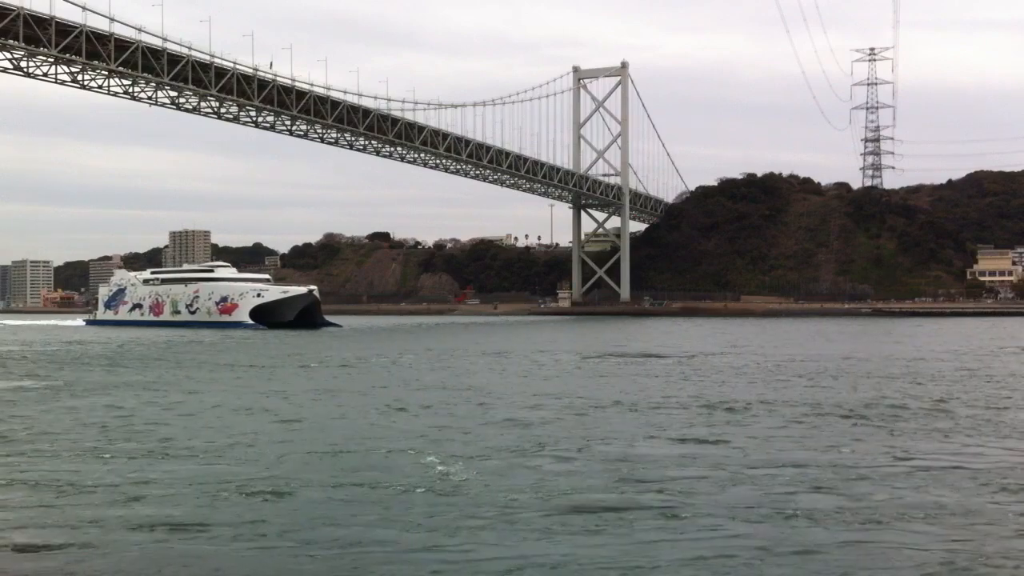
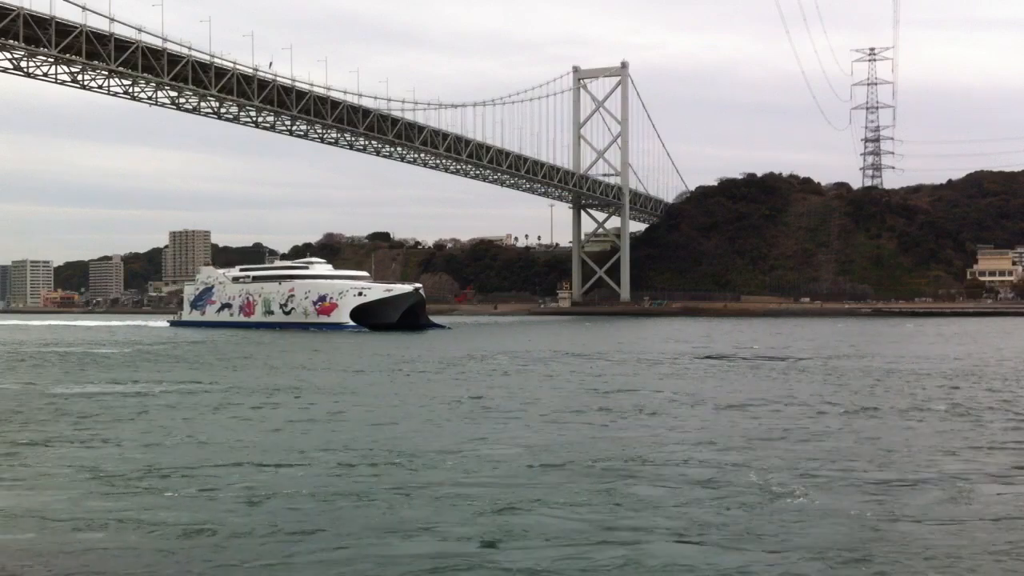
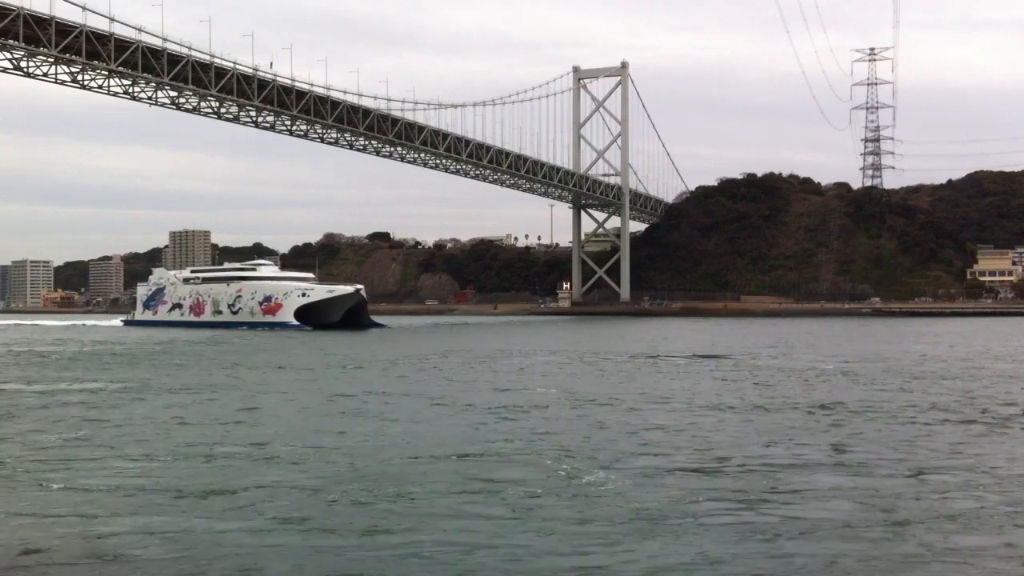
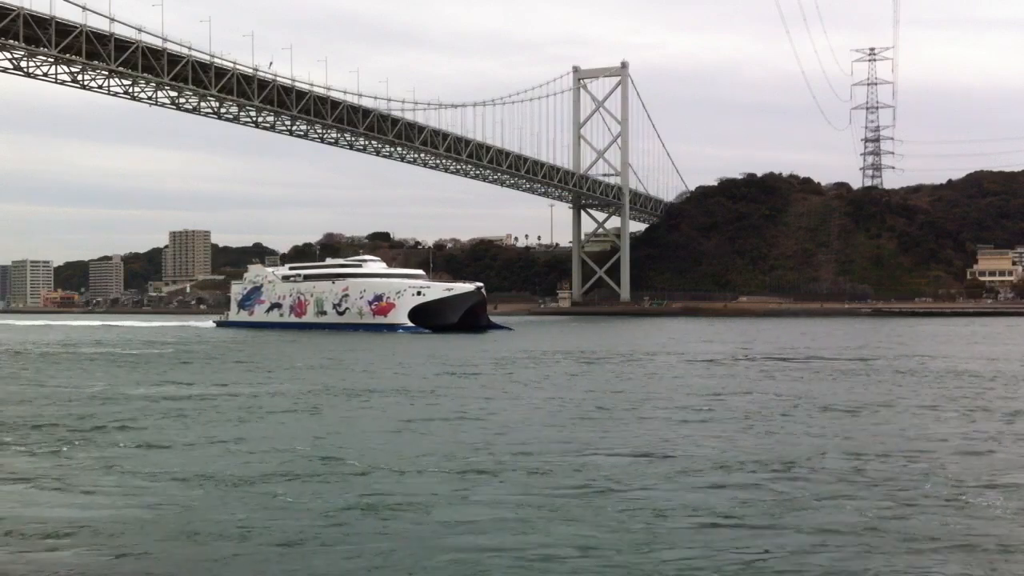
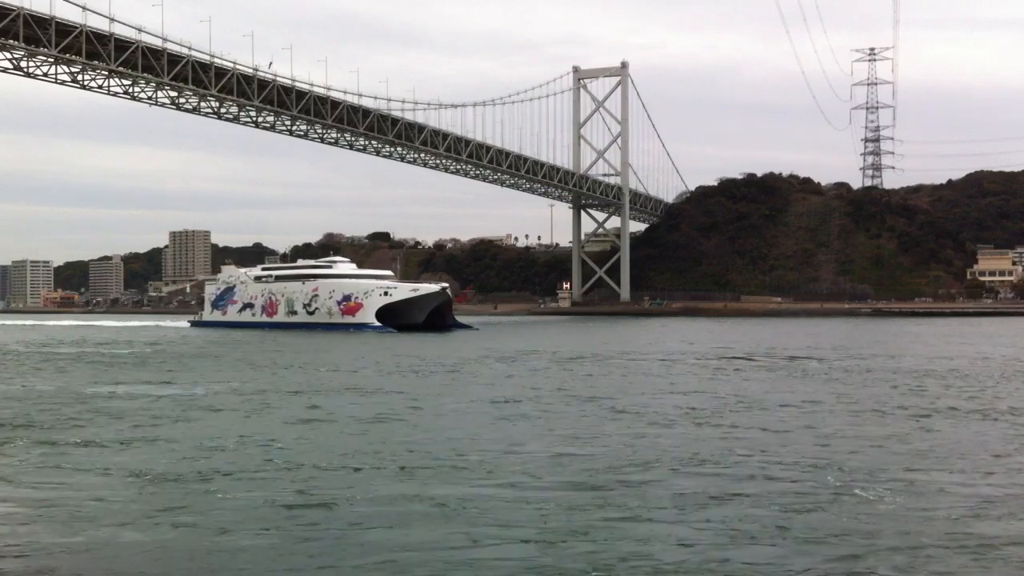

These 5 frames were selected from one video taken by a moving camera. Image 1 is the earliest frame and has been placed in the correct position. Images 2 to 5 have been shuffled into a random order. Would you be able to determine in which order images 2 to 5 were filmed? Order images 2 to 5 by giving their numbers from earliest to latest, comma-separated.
3, 2, 5, 4
